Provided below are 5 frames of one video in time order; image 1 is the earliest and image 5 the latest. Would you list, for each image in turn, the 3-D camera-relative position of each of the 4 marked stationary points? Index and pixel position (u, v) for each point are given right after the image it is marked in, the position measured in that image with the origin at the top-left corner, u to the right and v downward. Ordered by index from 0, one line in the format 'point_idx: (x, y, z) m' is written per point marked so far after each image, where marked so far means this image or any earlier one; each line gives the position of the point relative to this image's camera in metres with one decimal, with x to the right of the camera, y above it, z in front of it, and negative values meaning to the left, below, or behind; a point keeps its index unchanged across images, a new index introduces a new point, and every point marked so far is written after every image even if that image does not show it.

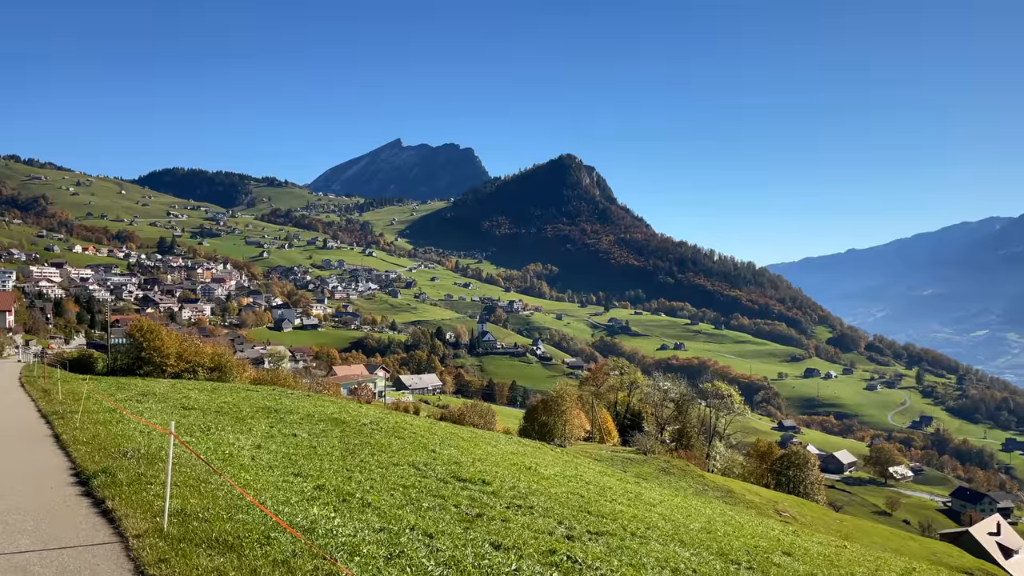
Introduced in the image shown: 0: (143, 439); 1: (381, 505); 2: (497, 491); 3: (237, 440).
0: (-10.4, -4.3, +15.6) m
1: (-3.0, -5.0, +12.7) m
2: (-0.4, -6.3, +17.2) m
3: (-8.8, -4.9, +17.8) m
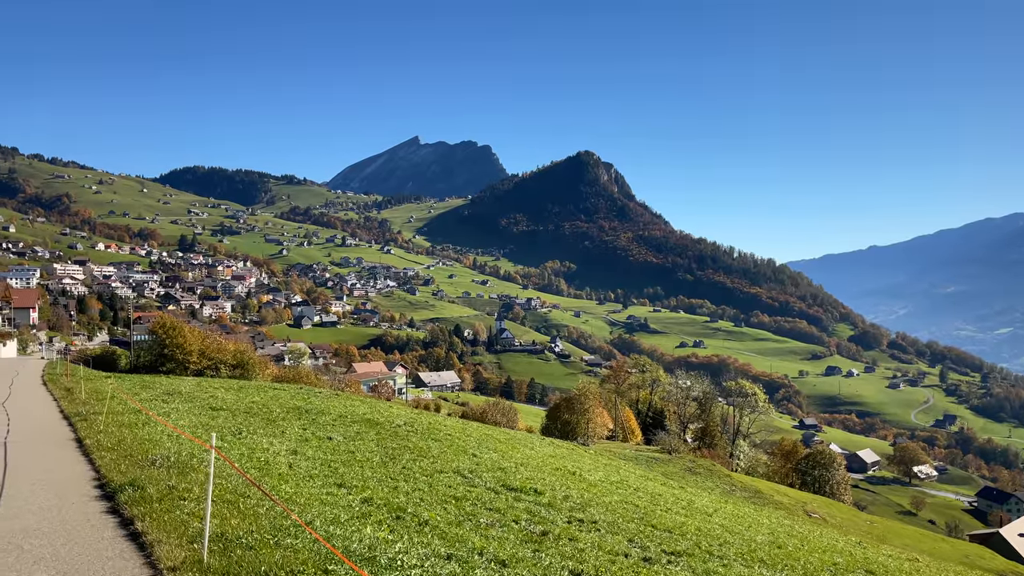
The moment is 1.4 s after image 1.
0: (-8.8, -4.1, +14.4) m
1: (-1.5, -4.8, +11.3) m
2: (+1.2, -6.1, +15.7) m
3: (-7.1, -4.7, +16.5) m
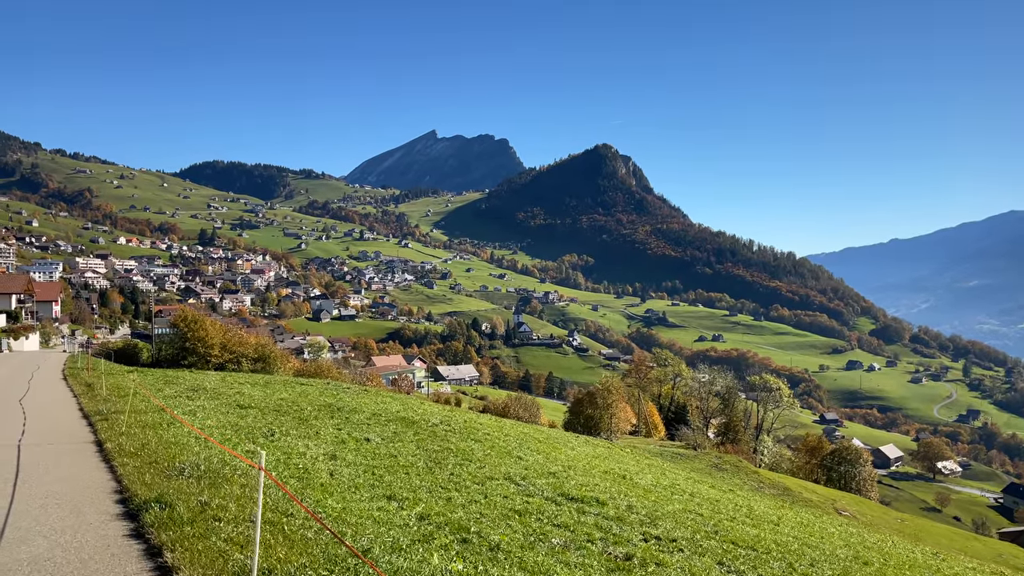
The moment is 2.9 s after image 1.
0: (-7.3, -3.8, +12.9) m
1: (0.0, -4.5, +9.7) m
2: (+2.8, -5.8, +14.1) m
3: (-5.5, -4.3, +15.0) m
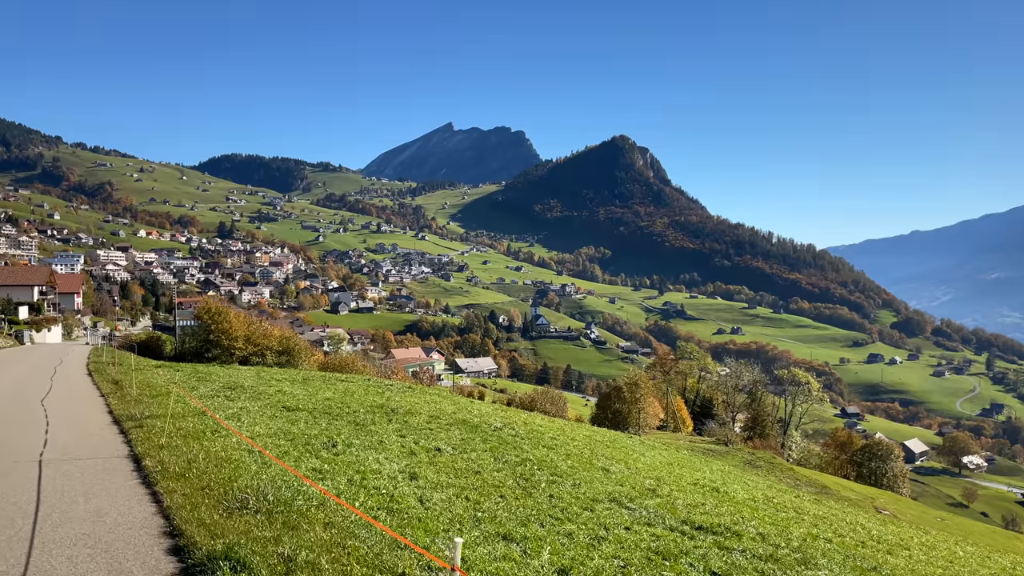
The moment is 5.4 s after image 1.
0: (-4.8, -3.4, +10.5) m
1: (+2.4, -4.2, +7.1) m
2: (+5.3, -5.4, +11.4) m
3: (-3.0, -4.0, +12.5) m
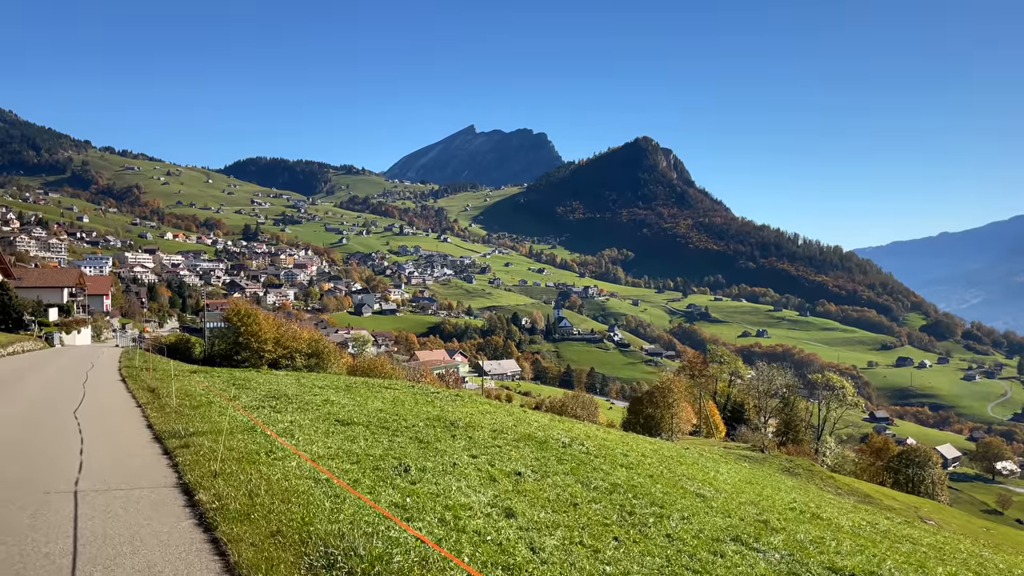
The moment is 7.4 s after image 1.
0: (-2.8, -3.4, +8.7) m
1: (+4.3, -4.2, +5.0) m
2: (+7.3, -5.4, +9.2) m
3: (-0.9, -4.0, +10.6) m
